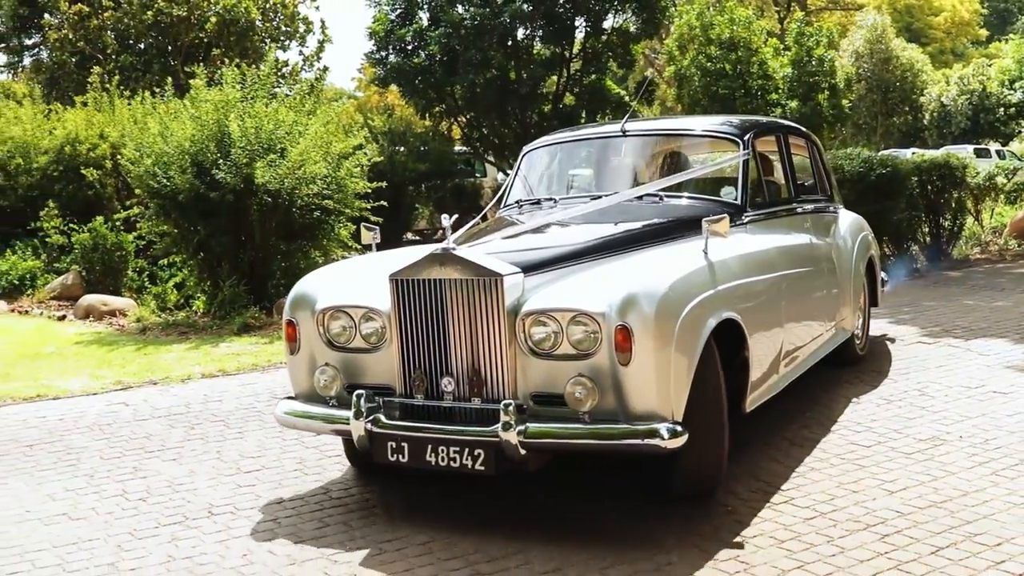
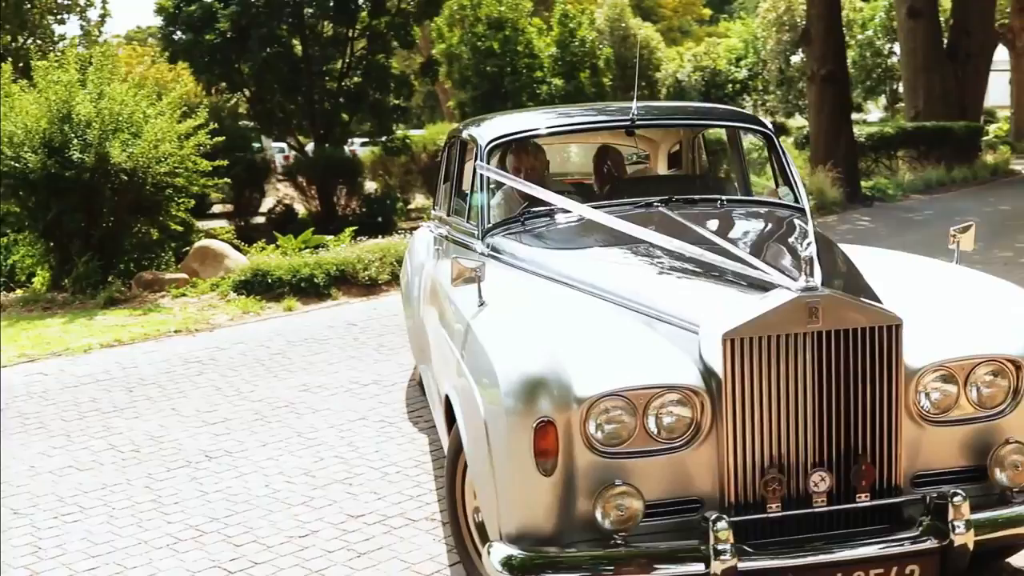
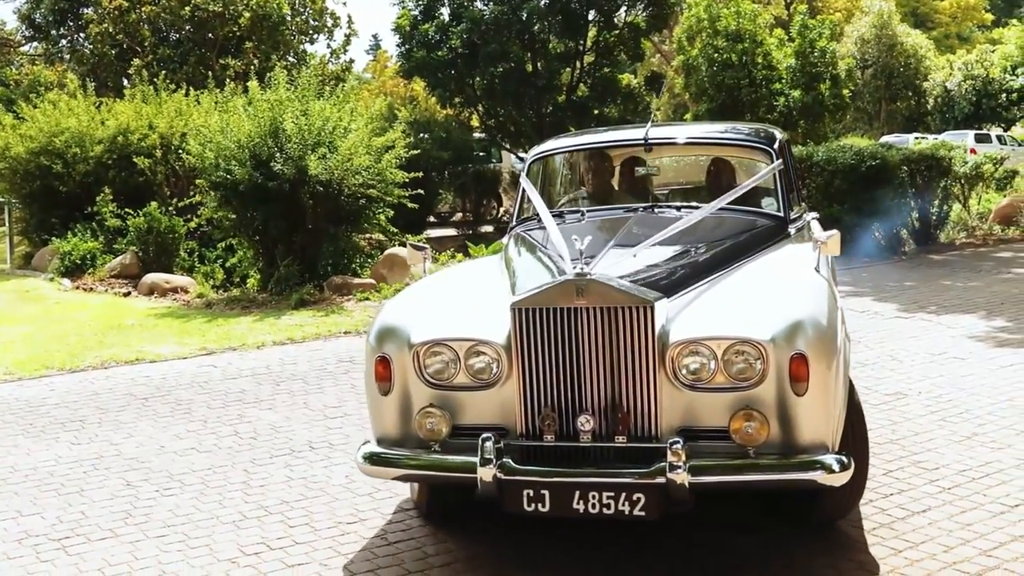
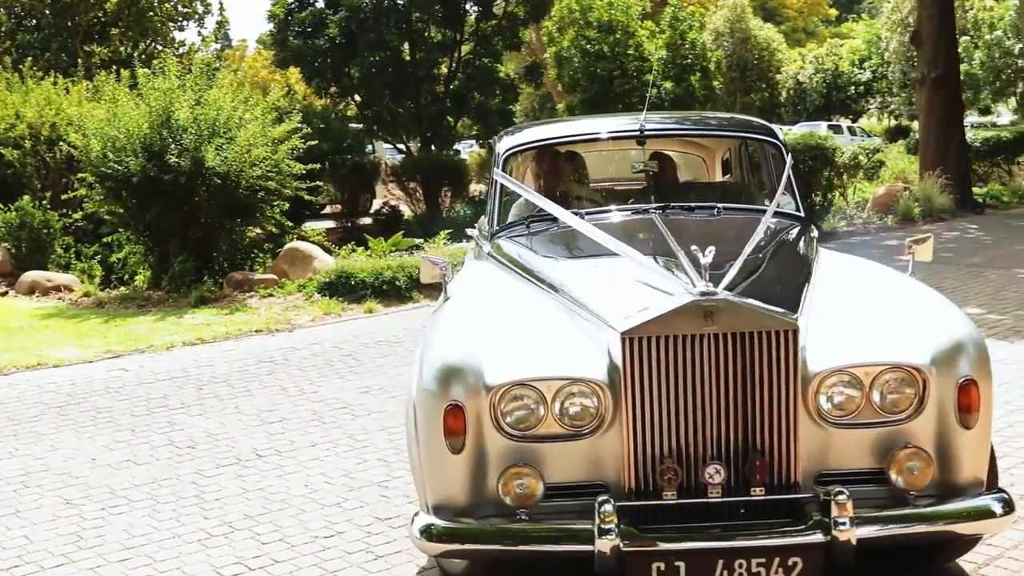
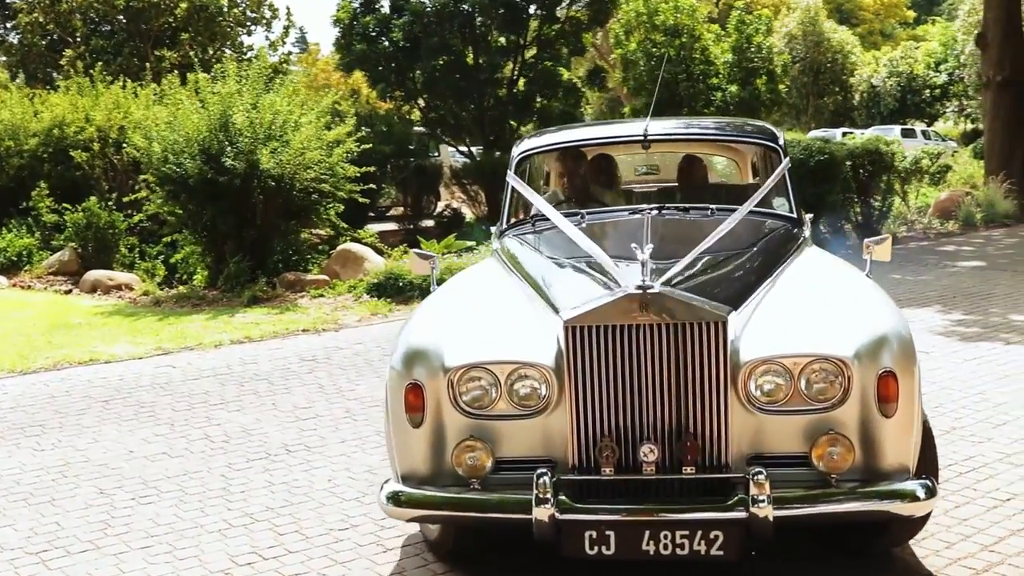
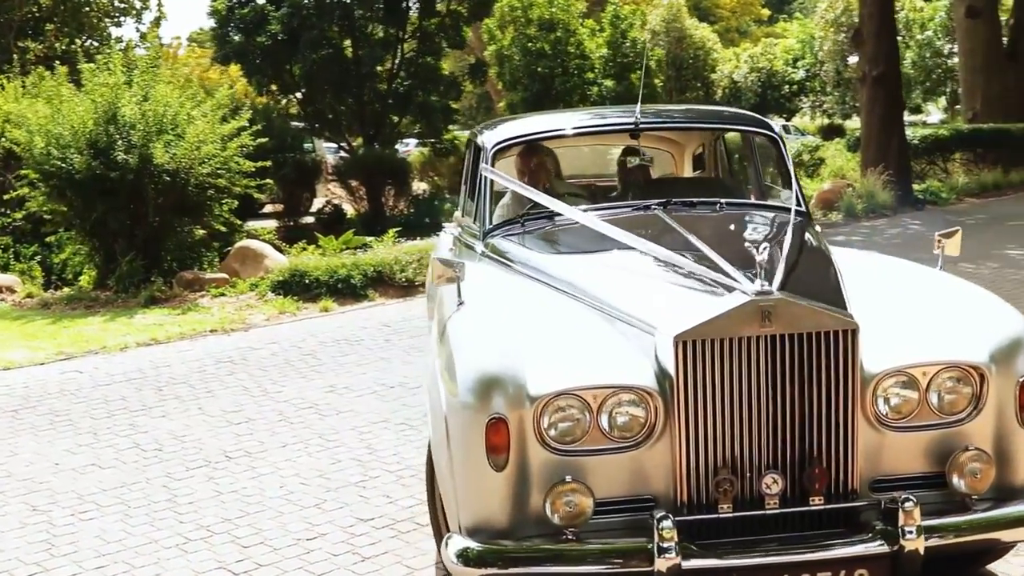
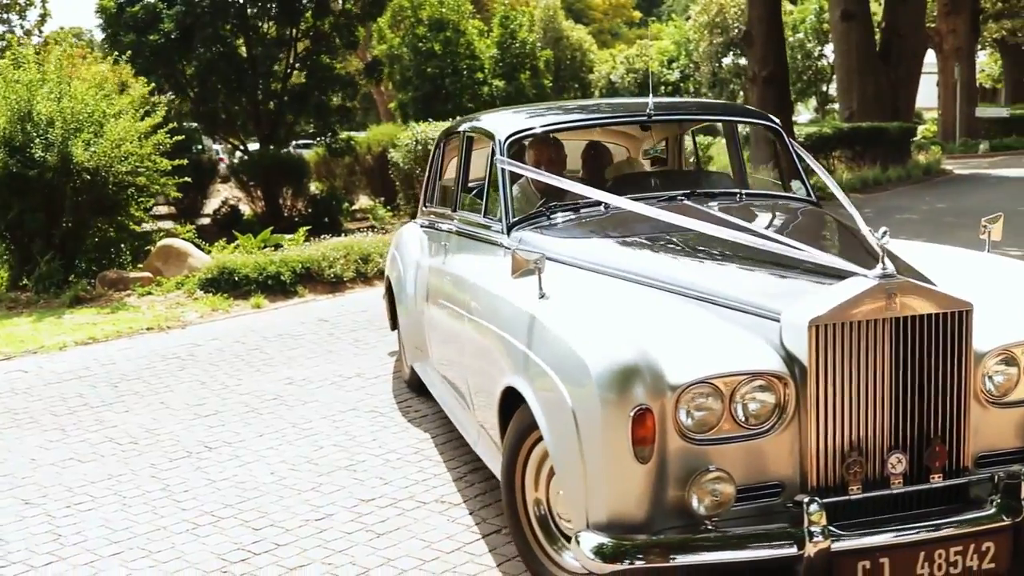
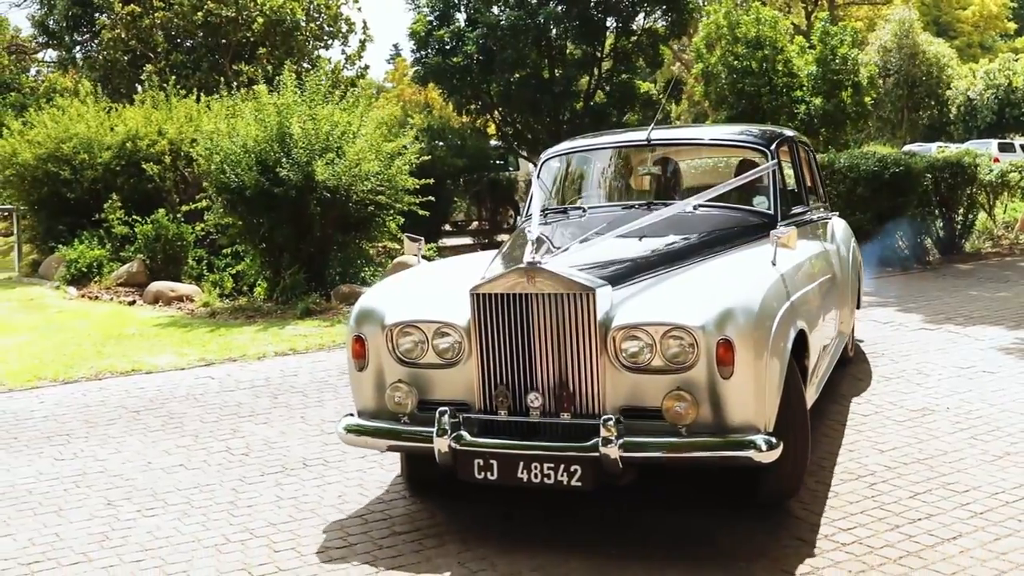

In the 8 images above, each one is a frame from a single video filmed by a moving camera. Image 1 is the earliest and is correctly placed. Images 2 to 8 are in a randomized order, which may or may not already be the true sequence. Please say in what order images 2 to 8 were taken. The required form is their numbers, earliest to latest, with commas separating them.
8, 3, 5, 4, 6, 2, 7
